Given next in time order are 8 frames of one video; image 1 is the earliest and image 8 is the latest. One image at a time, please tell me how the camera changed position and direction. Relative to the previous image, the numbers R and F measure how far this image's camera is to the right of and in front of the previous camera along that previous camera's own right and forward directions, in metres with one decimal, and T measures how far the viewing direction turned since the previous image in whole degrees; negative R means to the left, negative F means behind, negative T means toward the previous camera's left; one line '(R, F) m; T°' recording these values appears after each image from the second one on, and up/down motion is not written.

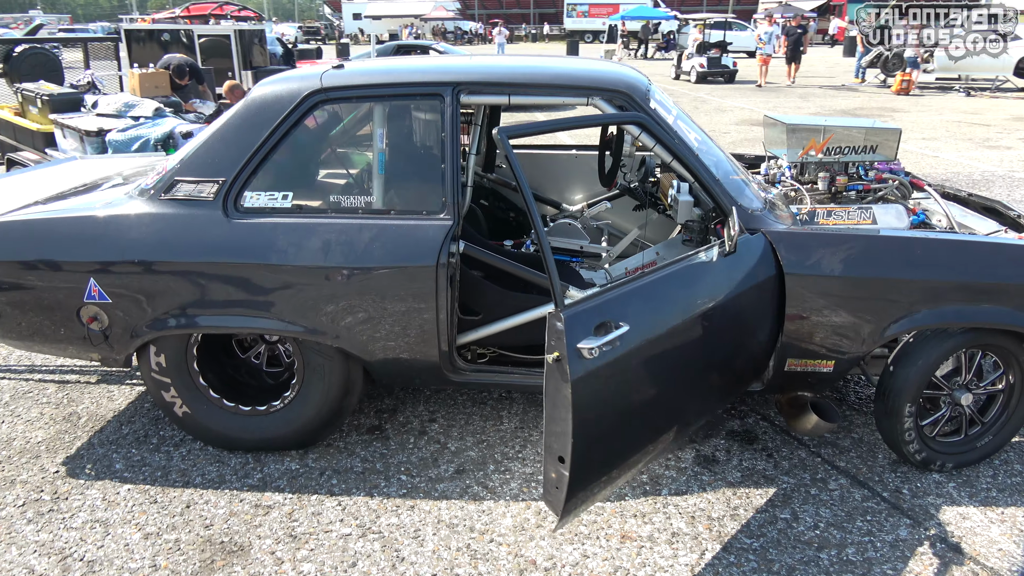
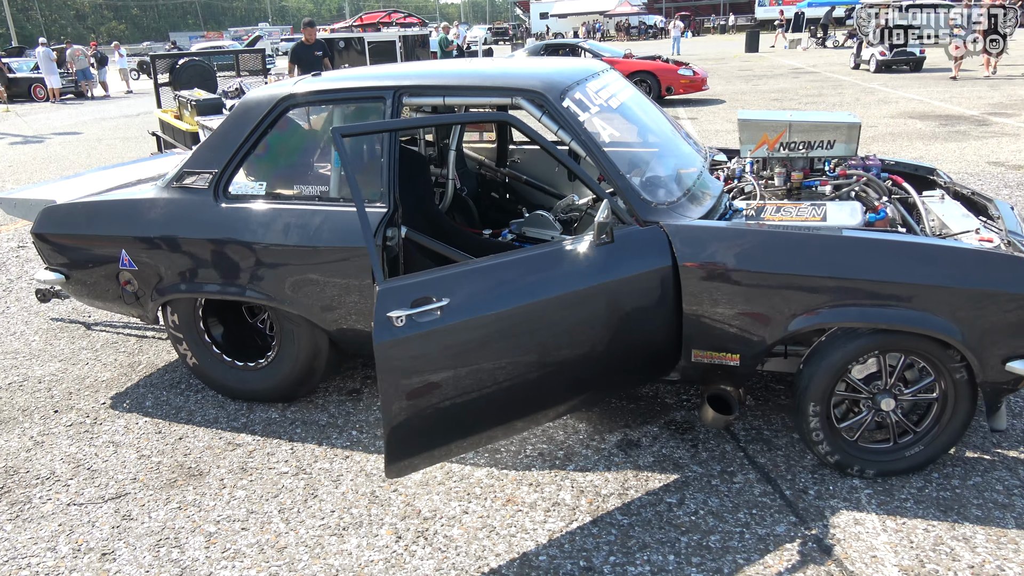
(+1.1, -0.2) m; -14°
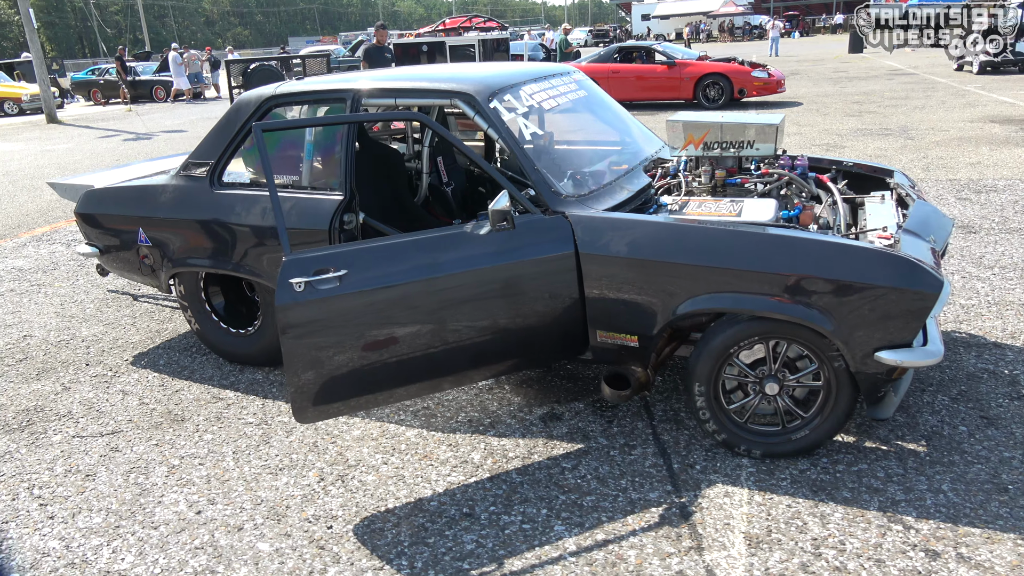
(+0.8, -0.3) m; -8°
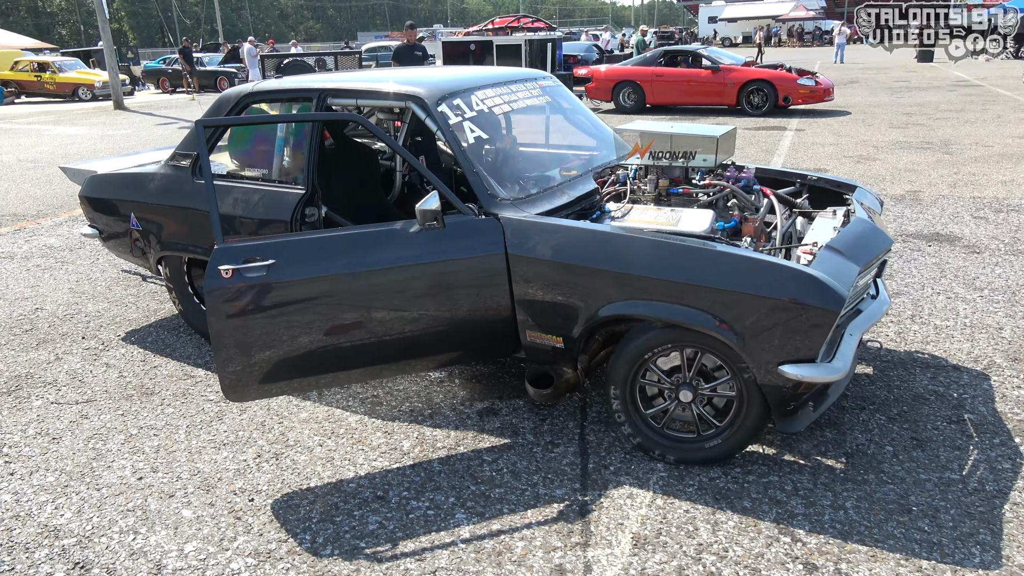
(+0.5, -0.1) m; -4°
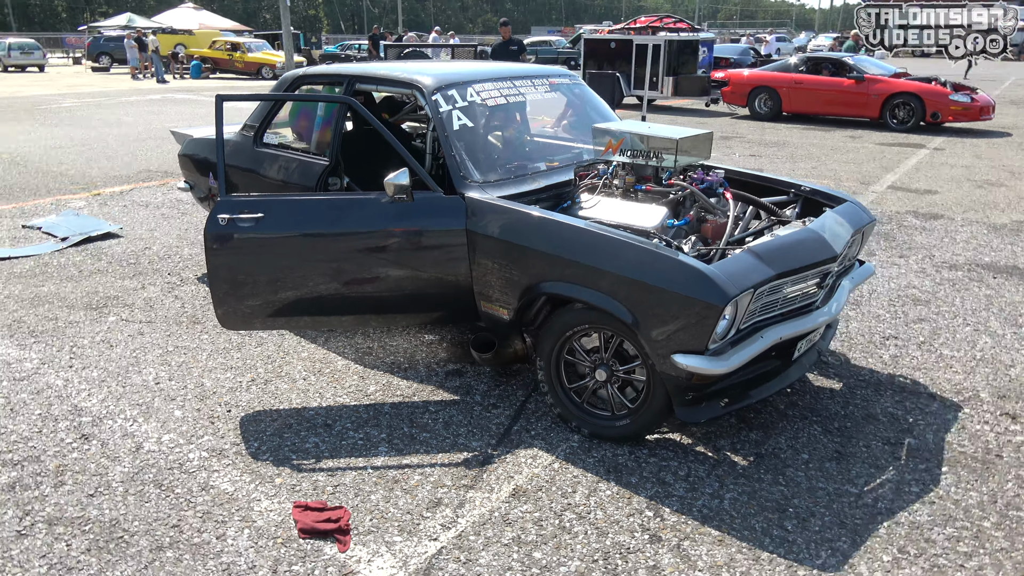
(+0.9, -0.3) m; -12°
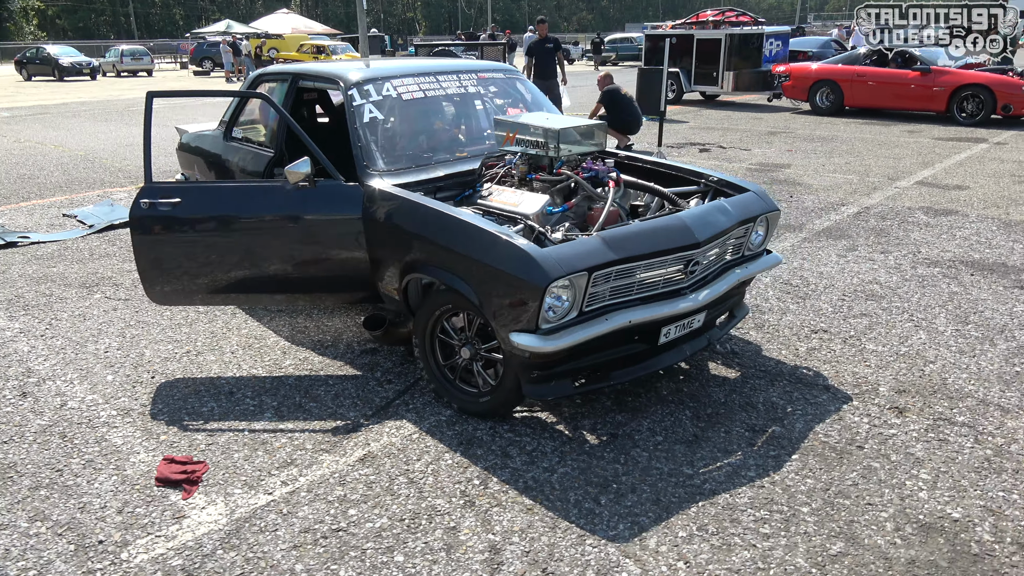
(+1.0, -0.1) m; -7°
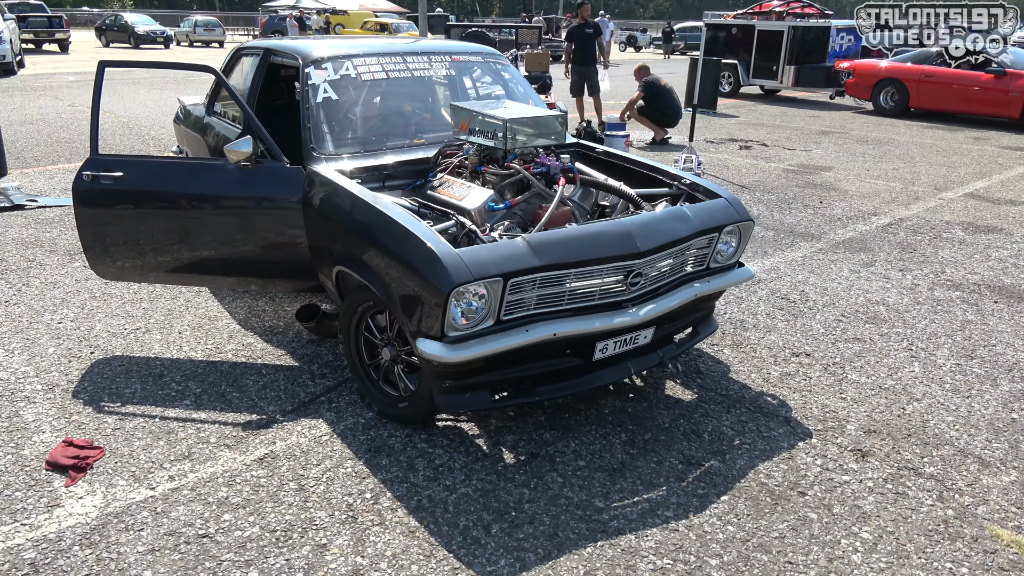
(+0.6, +0.3) m; -5°
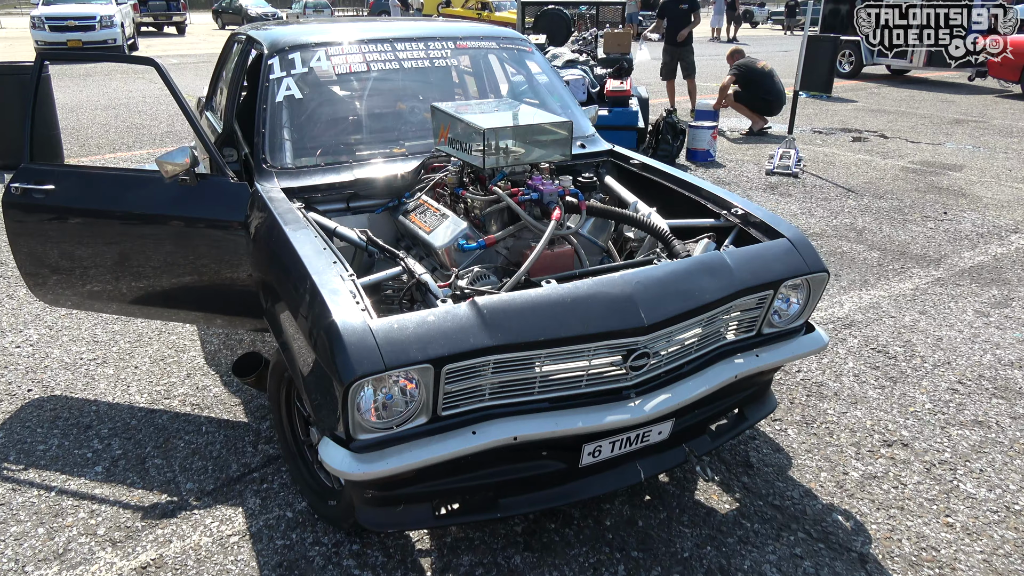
(+0.4, +0.9) m; -8°
